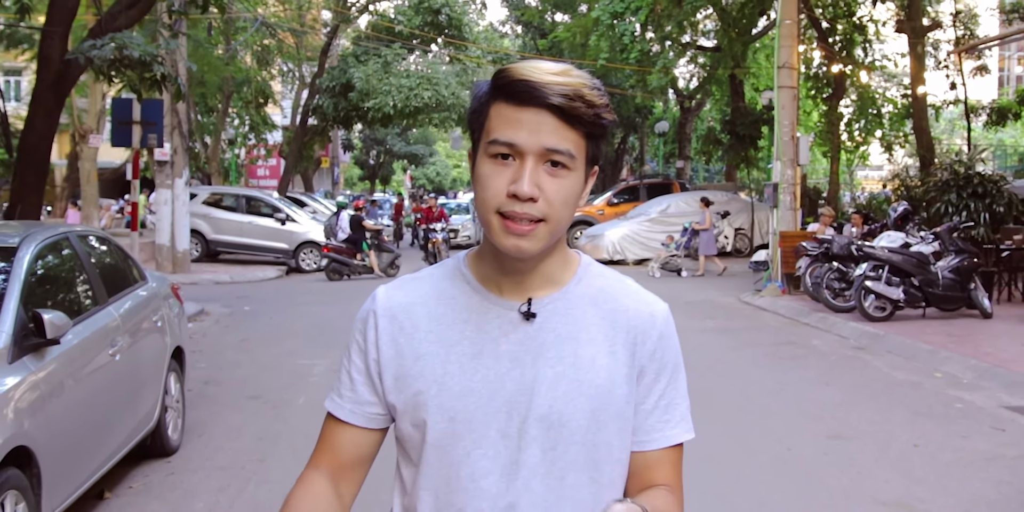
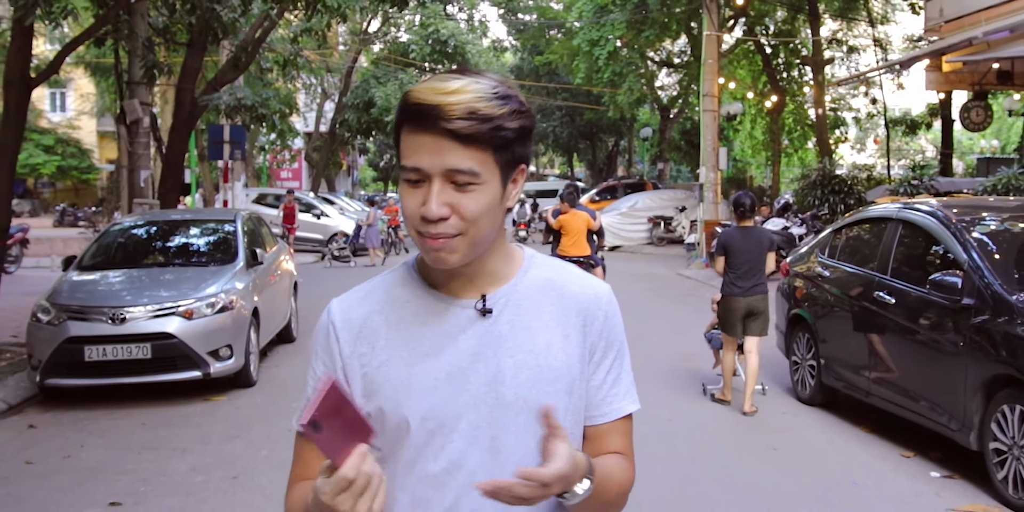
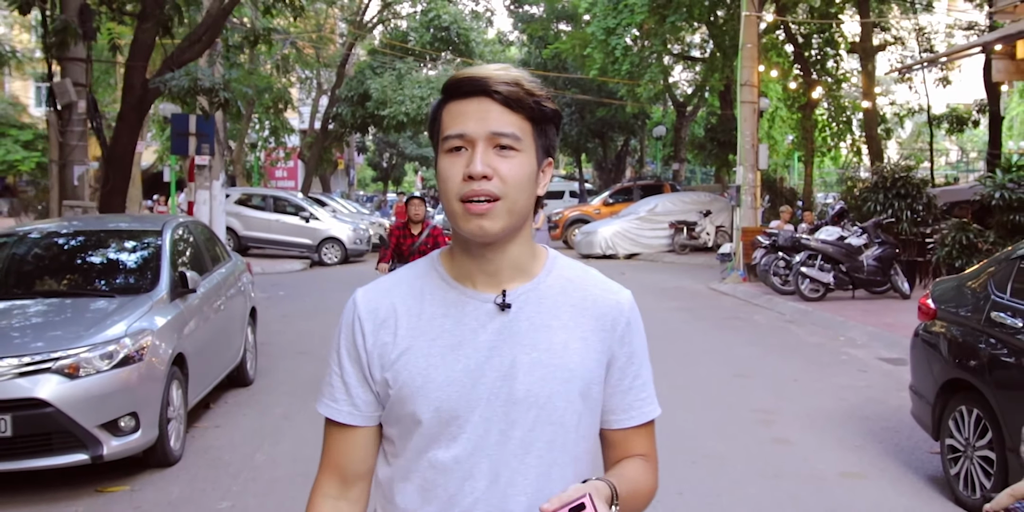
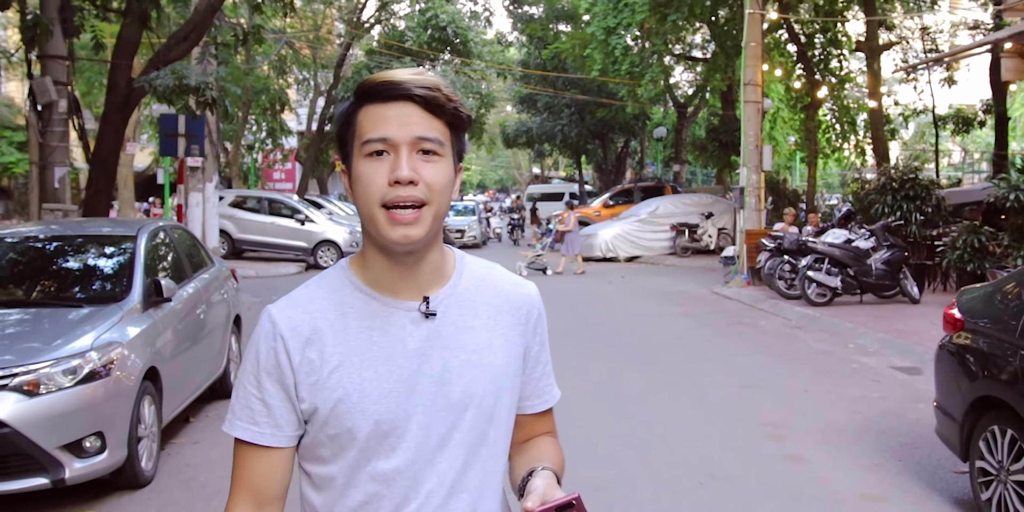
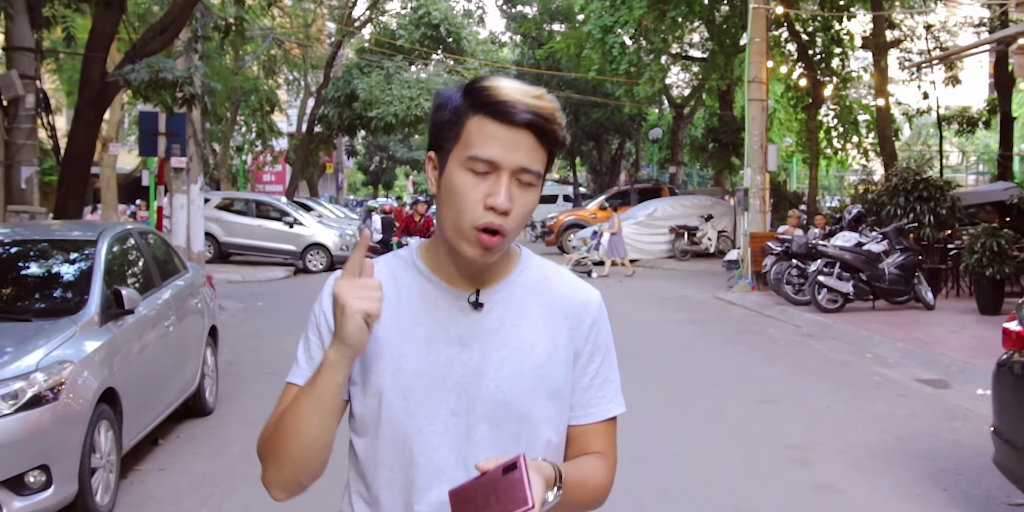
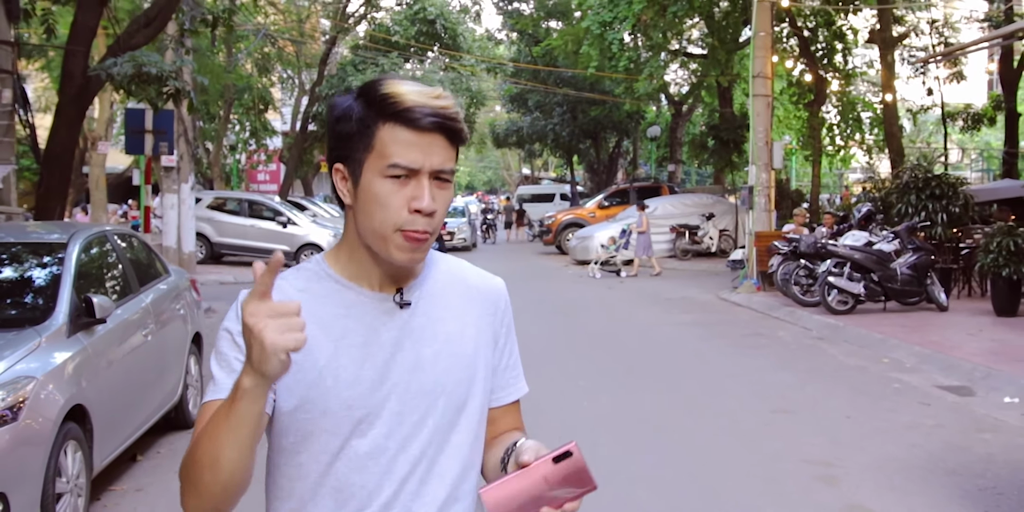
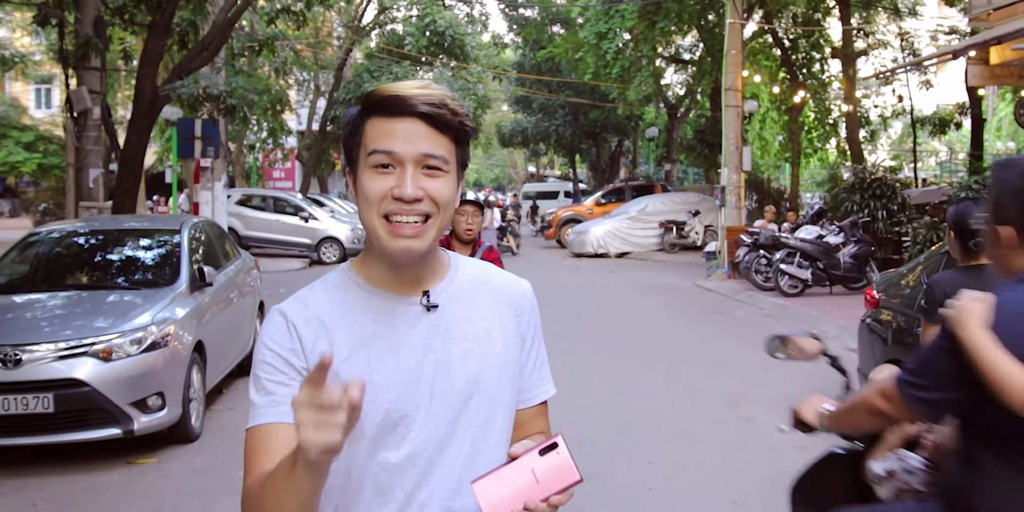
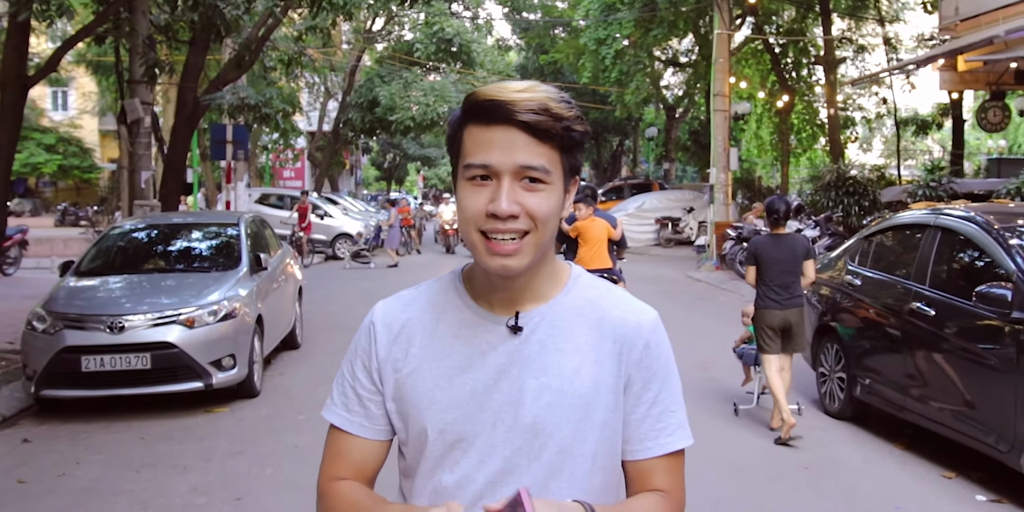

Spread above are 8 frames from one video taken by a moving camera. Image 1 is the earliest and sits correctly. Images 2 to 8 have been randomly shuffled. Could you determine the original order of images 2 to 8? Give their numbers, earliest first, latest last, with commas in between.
6, 5, 4, 3, 7, 8, 2
